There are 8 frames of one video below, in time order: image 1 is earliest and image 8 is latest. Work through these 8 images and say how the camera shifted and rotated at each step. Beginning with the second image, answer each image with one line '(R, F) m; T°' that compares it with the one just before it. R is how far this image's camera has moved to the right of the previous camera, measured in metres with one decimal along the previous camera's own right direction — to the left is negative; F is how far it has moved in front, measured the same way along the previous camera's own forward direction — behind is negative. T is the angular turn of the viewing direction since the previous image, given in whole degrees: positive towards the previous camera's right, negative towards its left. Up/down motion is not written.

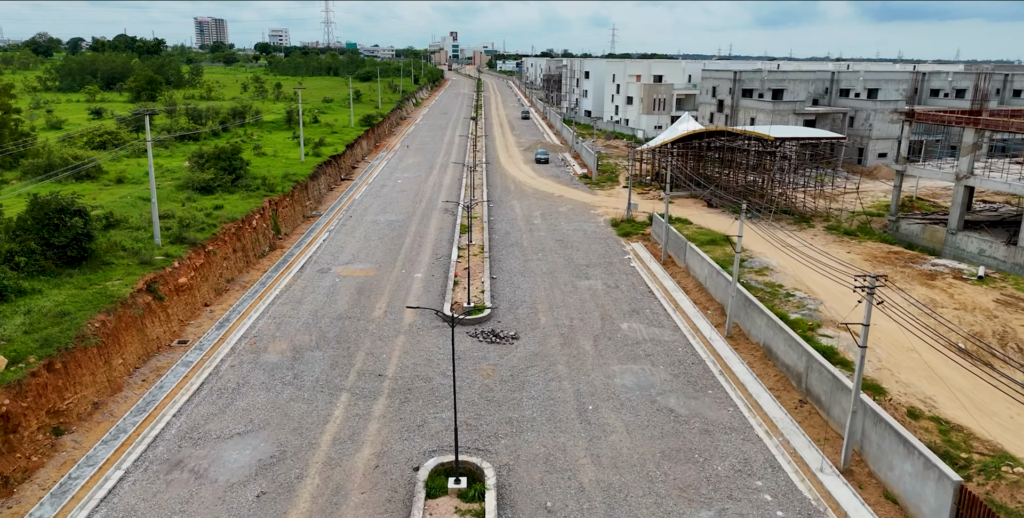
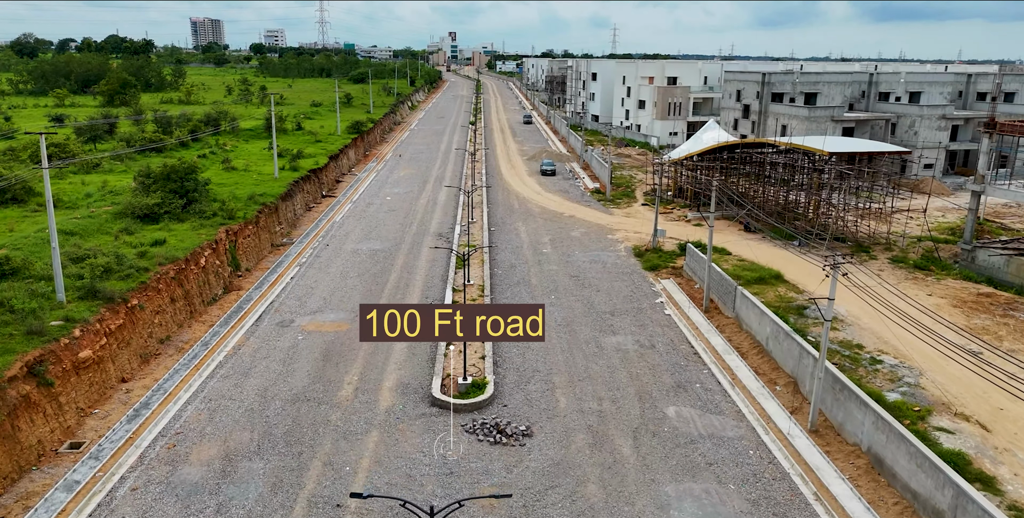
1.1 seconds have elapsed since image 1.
(-0.3, +6.3) m; 0°
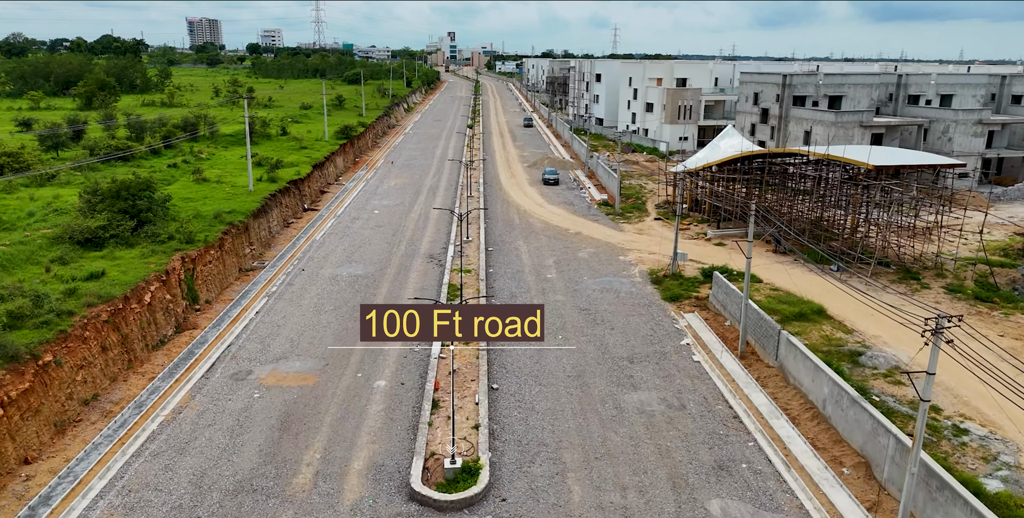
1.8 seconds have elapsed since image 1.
(0.0, +4.2) m; 0°
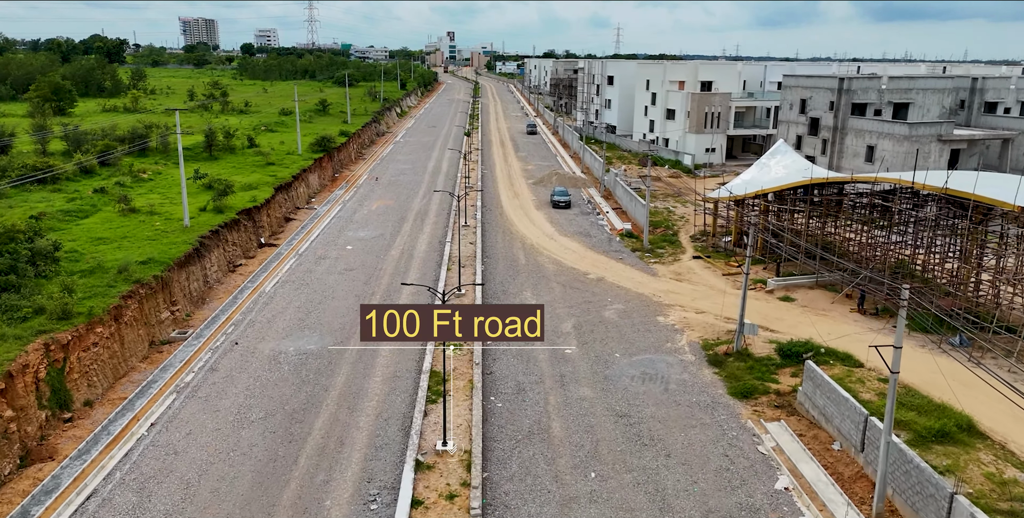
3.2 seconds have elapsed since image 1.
(-0.2, +8.2) m; 0°
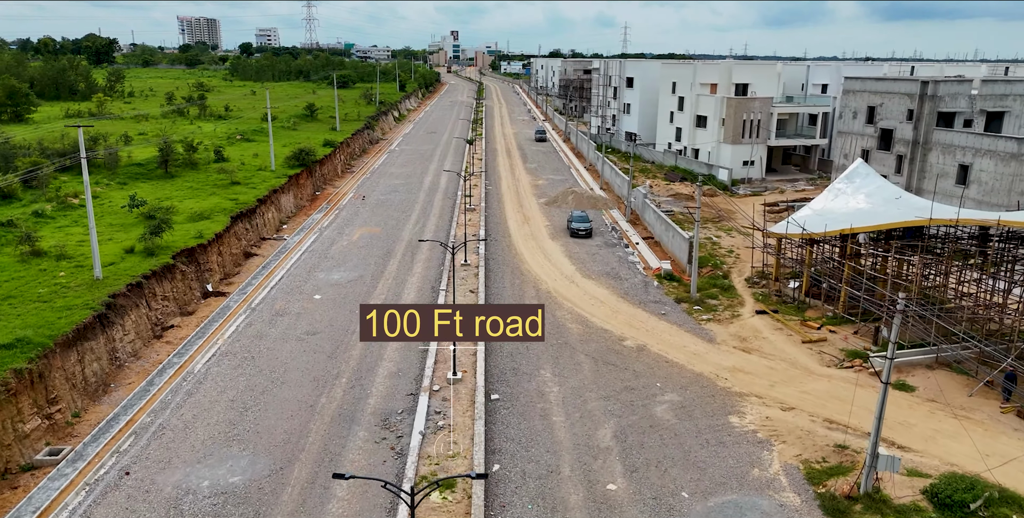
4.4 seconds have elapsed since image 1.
(-0.3, +7.5) m; 0°
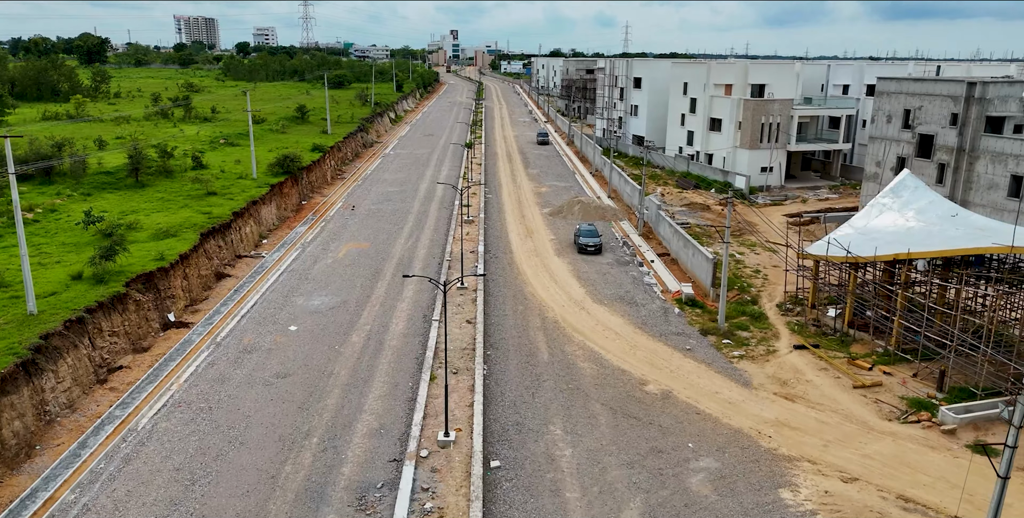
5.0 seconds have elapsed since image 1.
(-0.1, +3.4) m; 0°
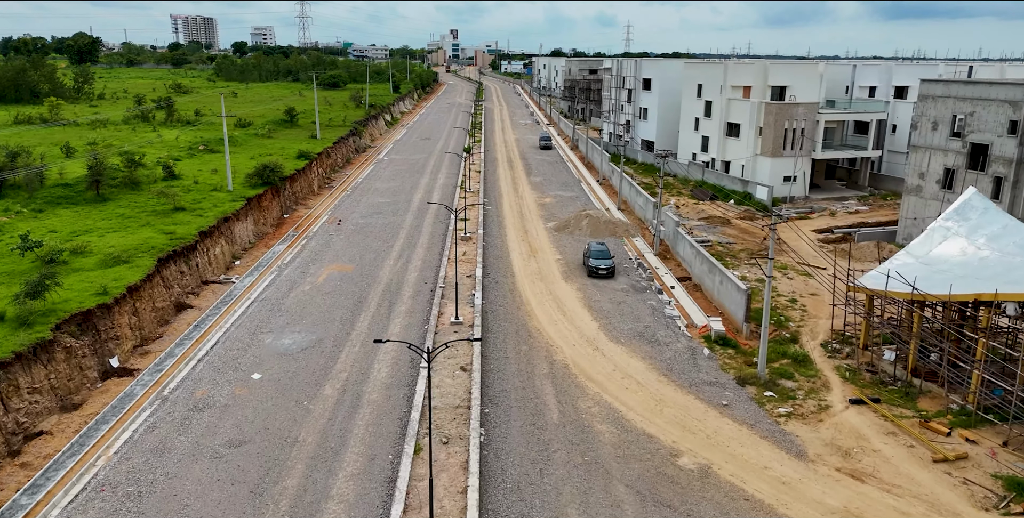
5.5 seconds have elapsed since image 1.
(-0.1, +3.7) m; 0°
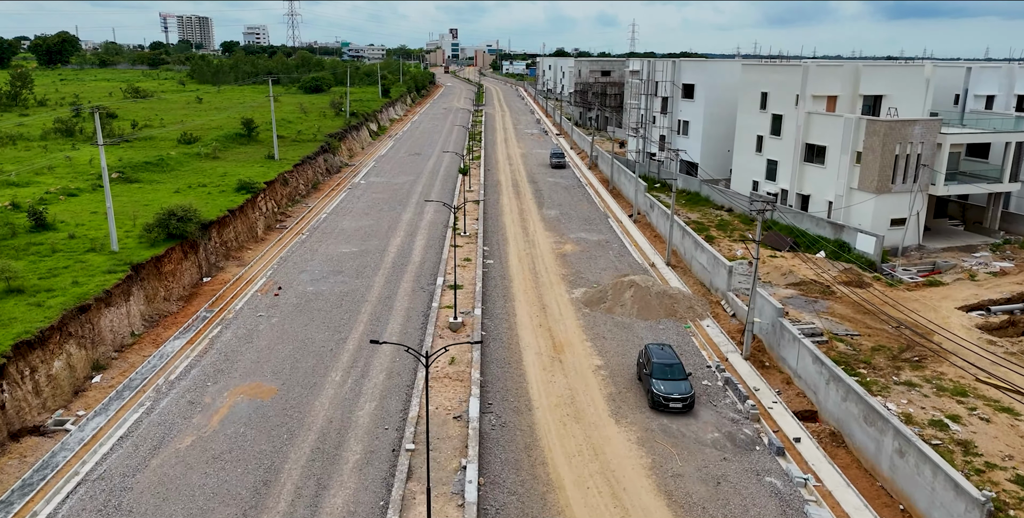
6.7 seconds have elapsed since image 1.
(-0.4, +11.5) m; 0°
